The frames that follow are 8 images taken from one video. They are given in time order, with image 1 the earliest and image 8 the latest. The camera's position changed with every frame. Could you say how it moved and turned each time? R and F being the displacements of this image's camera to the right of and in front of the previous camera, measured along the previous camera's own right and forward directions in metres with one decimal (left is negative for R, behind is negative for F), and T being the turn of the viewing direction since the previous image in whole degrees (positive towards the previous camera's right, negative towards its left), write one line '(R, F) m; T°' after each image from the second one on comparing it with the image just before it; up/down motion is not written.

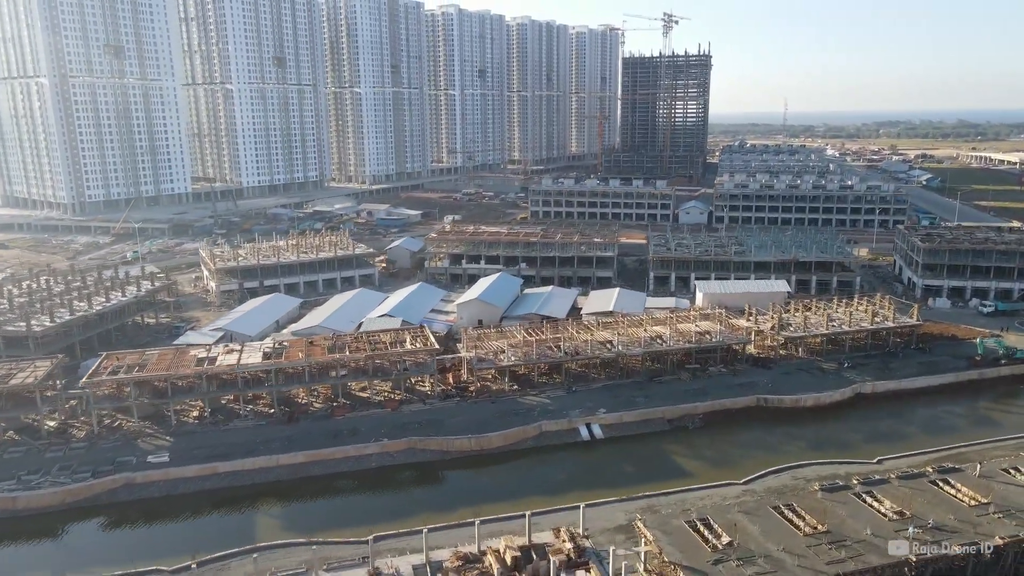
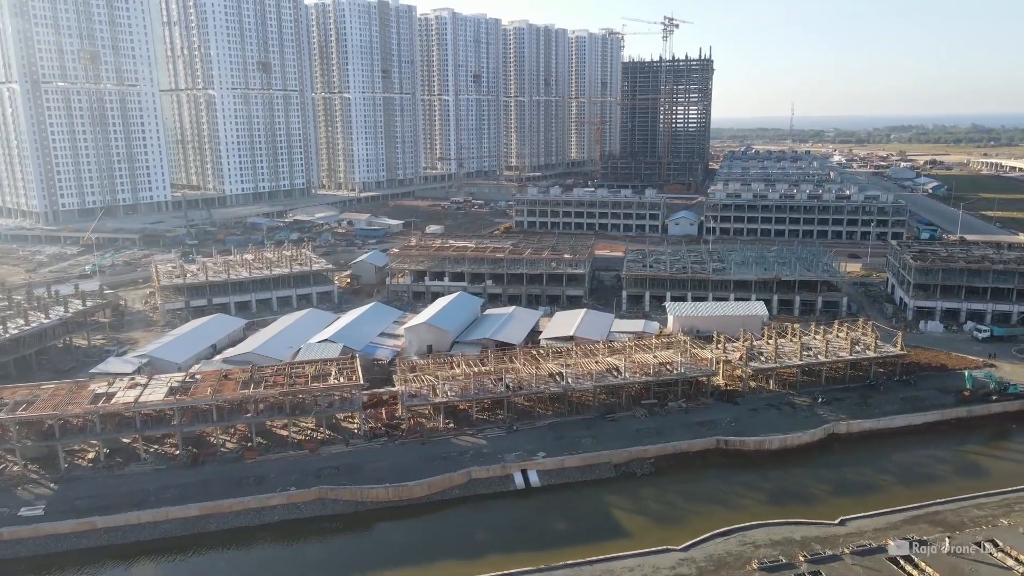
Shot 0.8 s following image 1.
(+2.5, +2.5) m; -1°
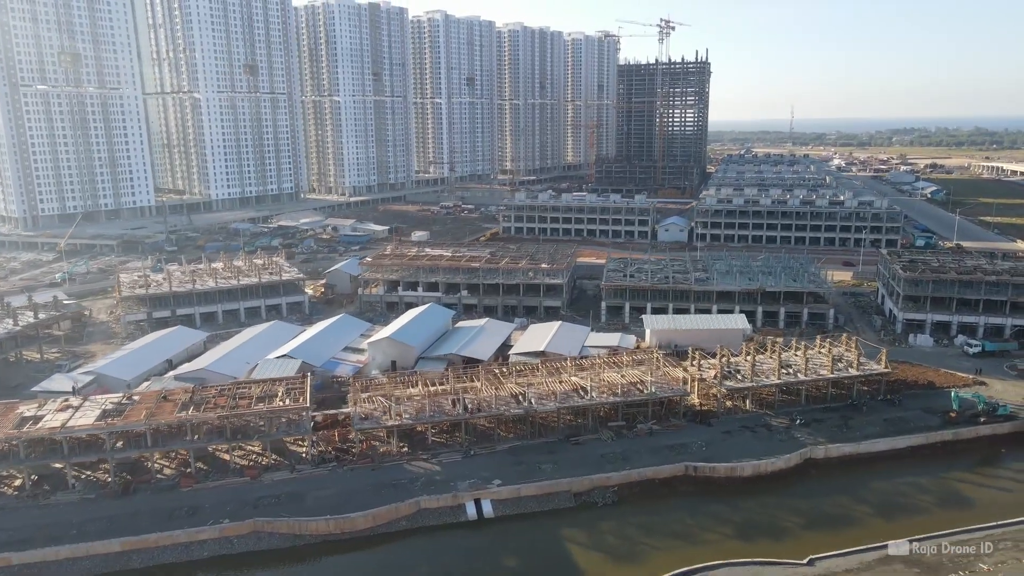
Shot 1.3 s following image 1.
(+1.4, +1.4) m; 0°
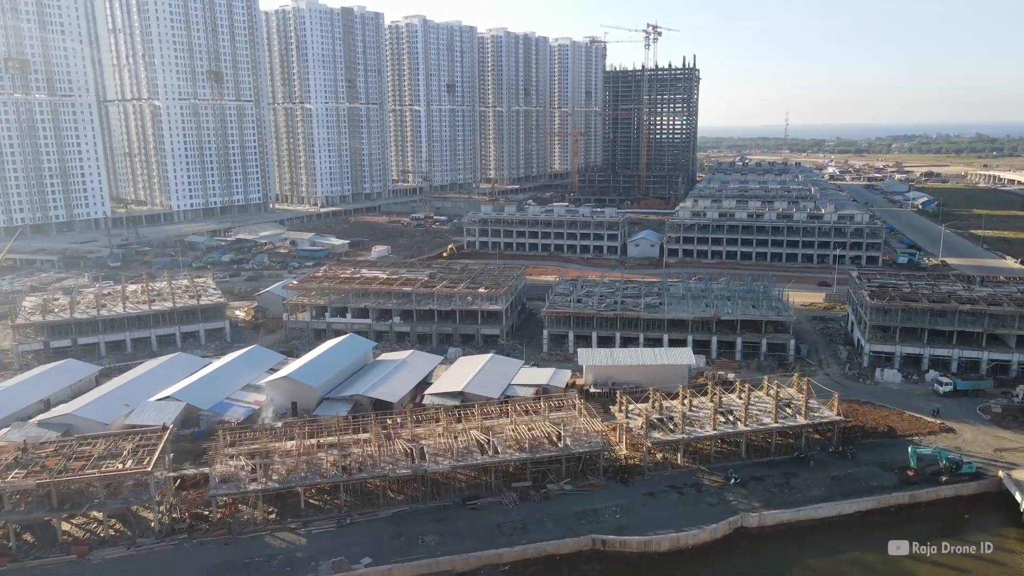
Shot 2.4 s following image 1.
(+3.3, +3.1) m; 0°
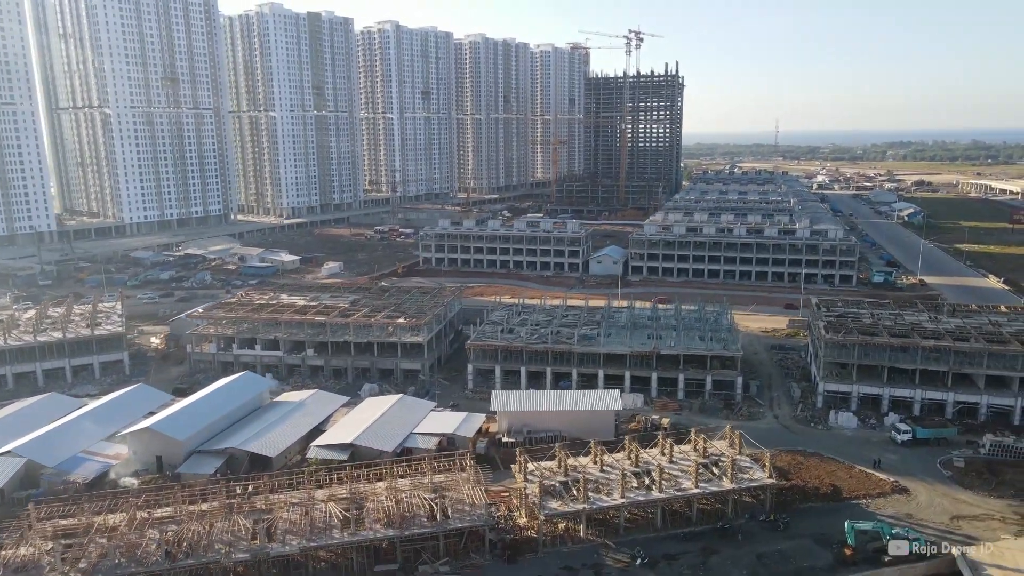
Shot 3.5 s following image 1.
(+3.4, +3.3) m; 0°
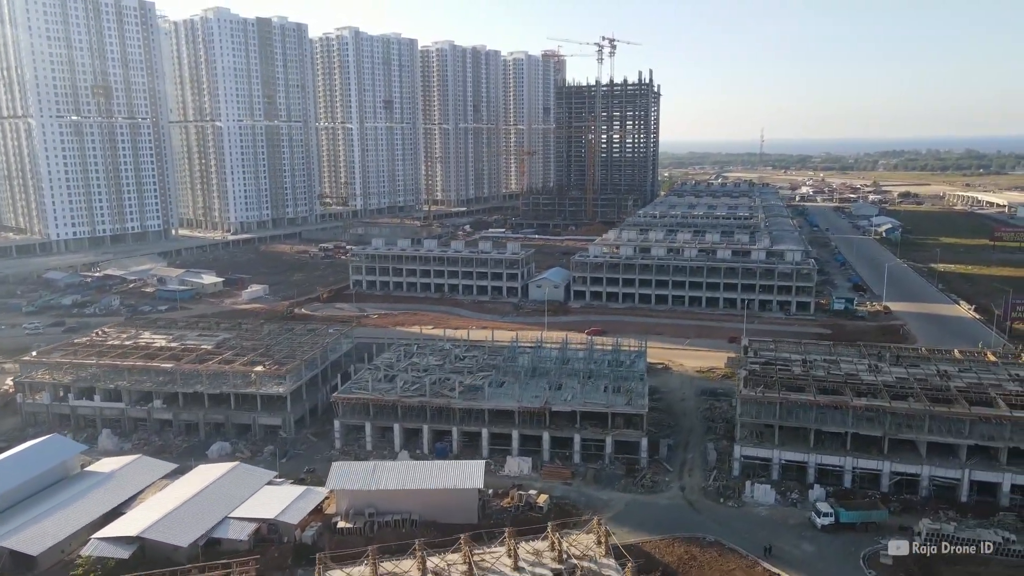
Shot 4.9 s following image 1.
(+4.6, +4.4) m; 0°
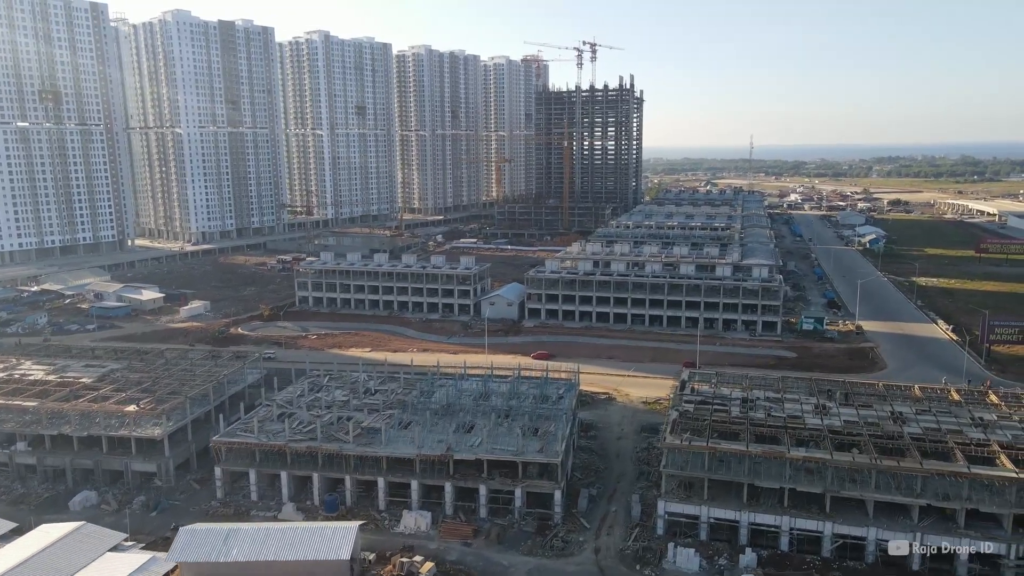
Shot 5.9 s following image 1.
(+3.2, +3.1) m; 0°
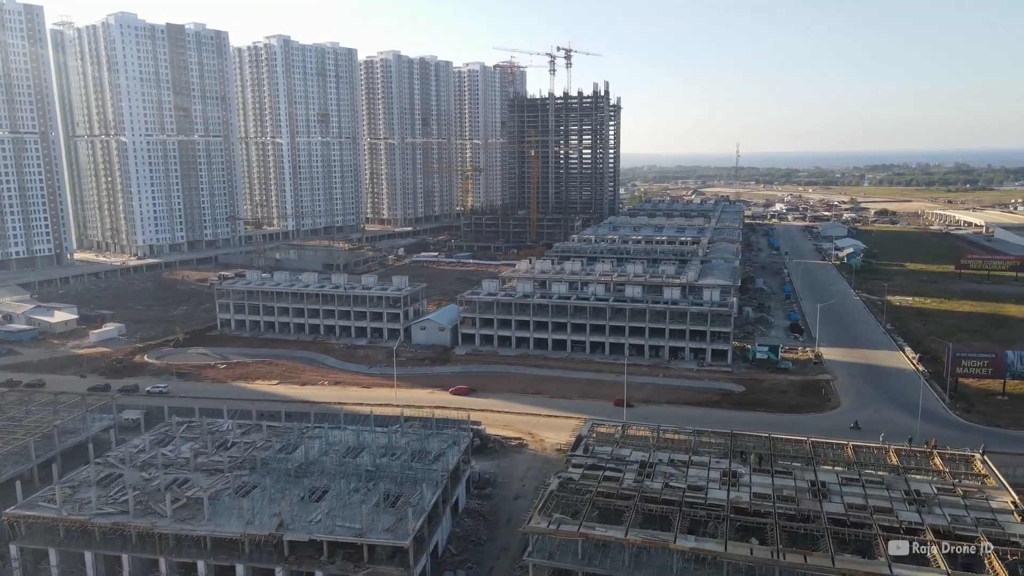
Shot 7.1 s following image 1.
(+4.0, +3.9) m; 0°
